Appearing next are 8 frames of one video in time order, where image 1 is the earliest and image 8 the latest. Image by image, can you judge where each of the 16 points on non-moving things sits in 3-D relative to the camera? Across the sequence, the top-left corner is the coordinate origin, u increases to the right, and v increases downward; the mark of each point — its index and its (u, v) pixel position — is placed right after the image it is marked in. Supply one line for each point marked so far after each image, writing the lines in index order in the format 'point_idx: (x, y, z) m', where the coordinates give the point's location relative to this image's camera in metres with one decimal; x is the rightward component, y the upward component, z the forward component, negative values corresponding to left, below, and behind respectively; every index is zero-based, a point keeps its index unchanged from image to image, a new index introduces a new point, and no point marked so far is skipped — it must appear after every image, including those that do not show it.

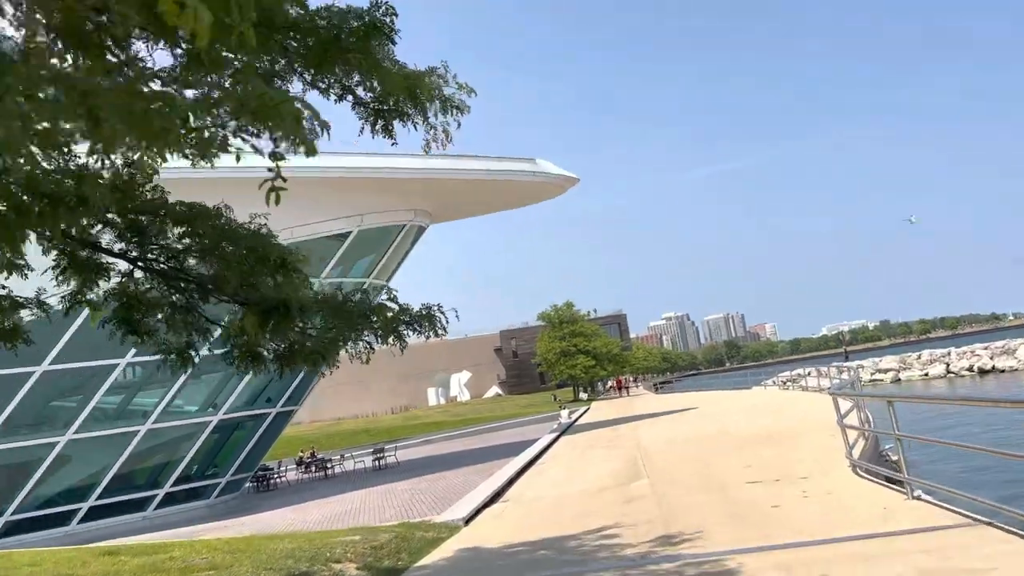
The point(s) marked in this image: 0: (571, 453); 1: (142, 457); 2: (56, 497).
0: (+1.2, -3.4, +15.5) m
1: (-9.1, -4.2, +18.6) m
2: (-10.2, -4.8, +17.6) m
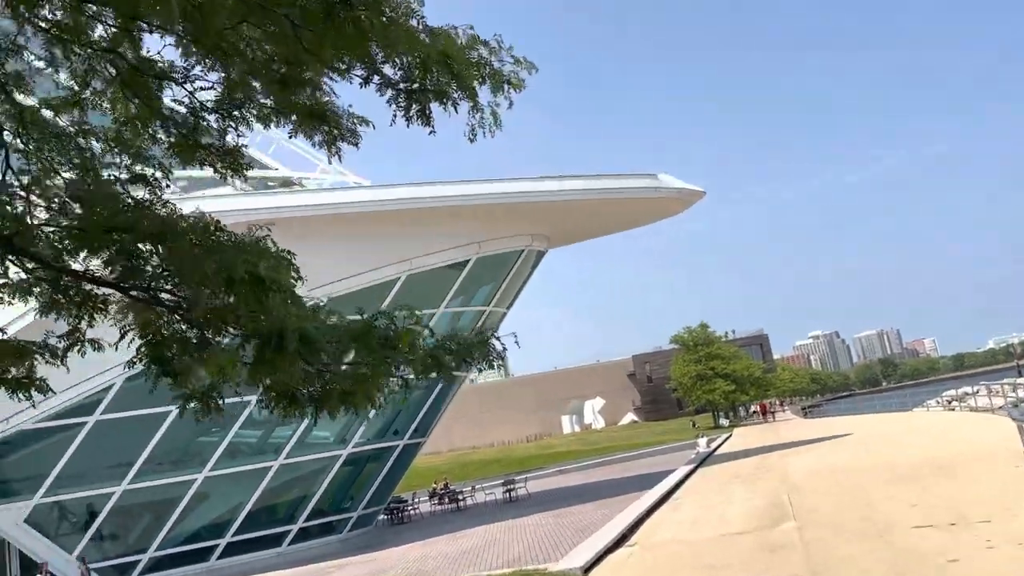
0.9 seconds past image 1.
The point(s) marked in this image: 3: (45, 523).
0: (+3.6, -3.7, +14.2) m
1: (-5.9, -5.1, +19.0) m
2: (-7.1, -5.7, +18.1) m
3: (-10.2, -5.1, +16.3) m
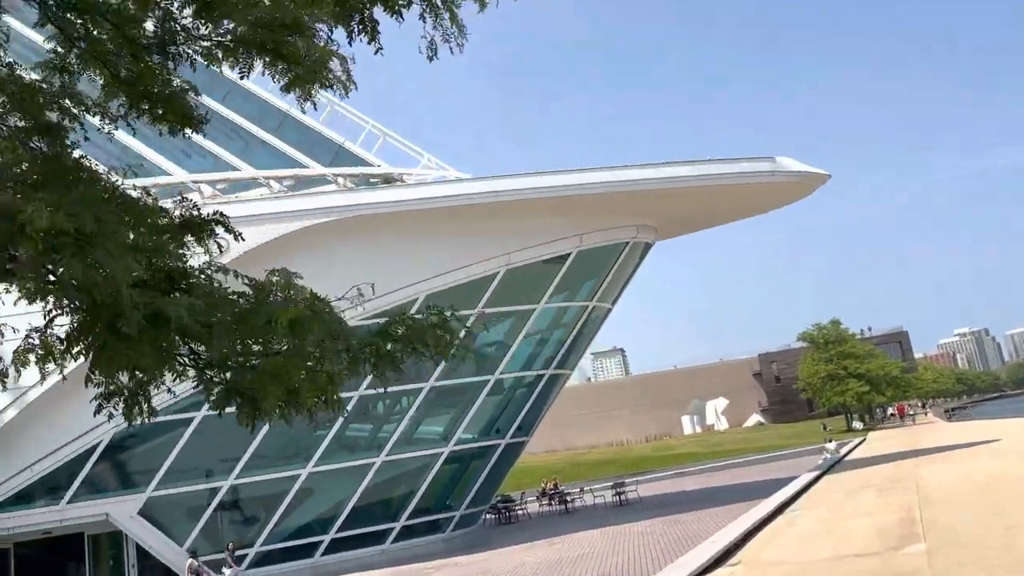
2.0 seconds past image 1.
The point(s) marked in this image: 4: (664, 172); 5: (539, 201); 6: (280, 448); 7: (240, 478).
0: (+5.3, -3.5, +12.7) m
1: (-3.3, -5.0, +18.9) m
2: (-4.6, -5.7, +18.3) m
3: (-8.0, -5.0, +17.0) m
4: (+3.9, +3.0, +19.6) m
5: (+0.6, +2.2, +19.3) m
6: (-5.6, -3.8, +17.8) m
7: (-6.4, -4.4, +17.5) m
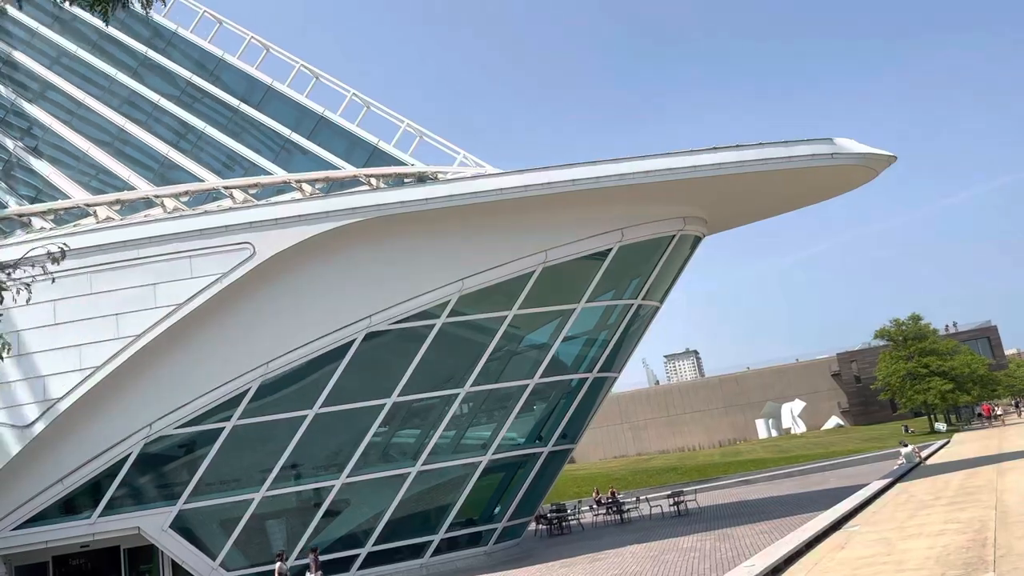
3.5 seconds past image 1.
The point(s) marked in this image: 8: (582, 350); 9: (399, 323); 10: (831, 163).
0: (+5.7, -3.3, +11.3) m
1: (-2.3, -5.1, +18.2) m
2: (-3.6, -5.8, +17.7) m
3: (-7.1, -5.2, +16.7) m
4: (+4.7, +3.1, +18.4) m
5: (+1.5, +2.3, +18.3) m
6: (-4.7, -3.9, +17.3) m
7: (-5.5, -4.6, +17.0) m
8: (+1.8, -1.6, +19.8) m
9: (-2.8, -0.8, +17.8) m
10: (+7.9, +3.1, +18.8) m
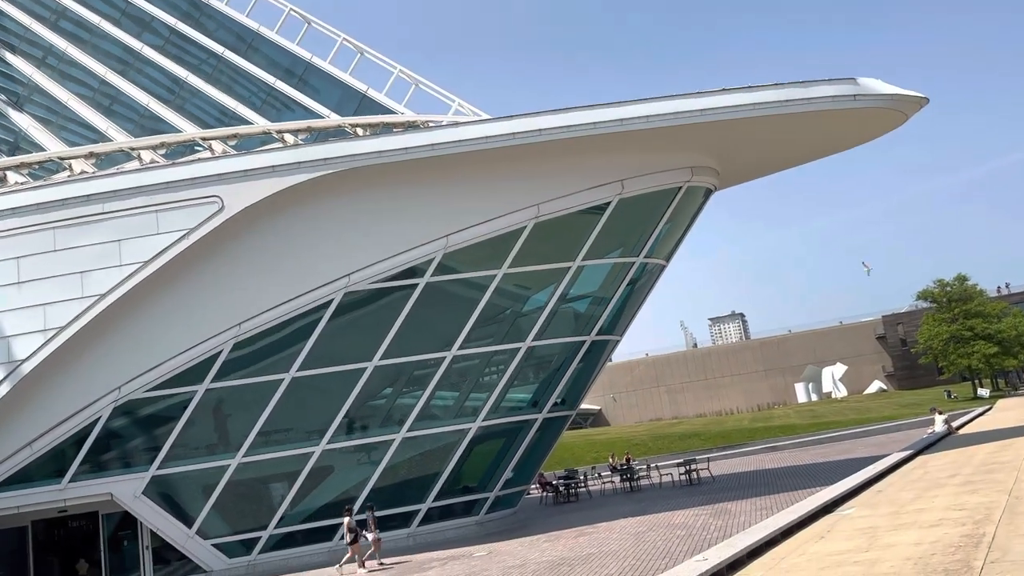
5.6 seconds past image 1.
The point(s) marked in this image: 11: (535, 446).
0: (+5.1, -2.7, +10.0) m
1: (-2.5, -4.1, +17.4) m
2: (-3.9, -4.9, +17.0) m
3: (-7.4, -4.4, +16.2) m
4: (+4.5, +4.1, +16.8) m
5: (+1.3, +3.3, +16.9) m
6: (-4.9, -3.0, +16.6) m
7: (-5.7, -3.6, +16.4) m
8: (+1.7, -0.5, +18.6) m
9: (-3.0, +0.1, +16.8) m
10: (+7.7, +4.1, +17.0) m
11: (+0.6, -4.0, +19.3) m
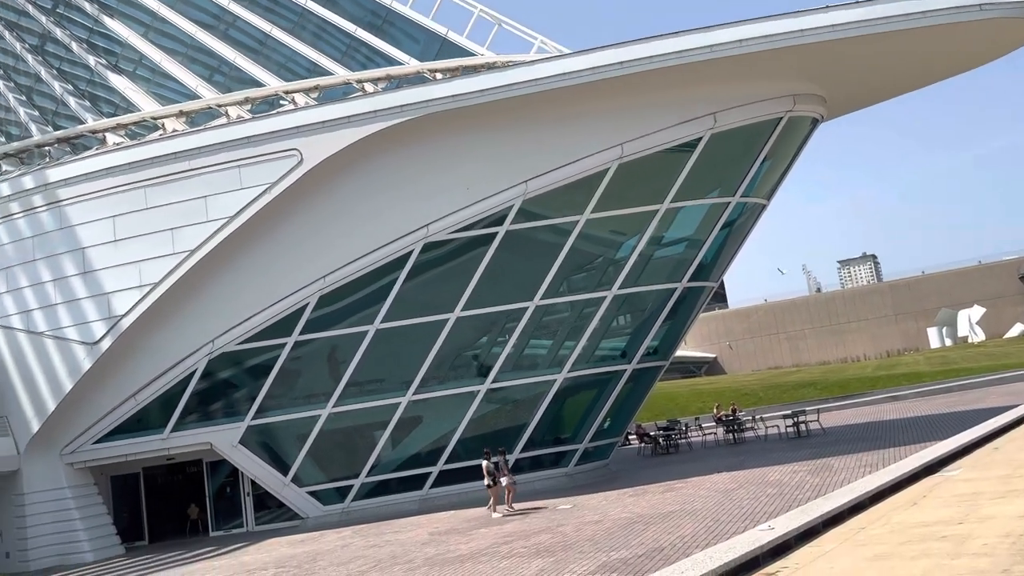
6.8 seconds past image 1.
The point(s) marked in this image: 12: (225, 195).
0: (+5.9, -1.9, +8.7) m
1: (-0.5, -3.0, +17.3) m
2: (-1.9, -3.8, +17.1) m
3: (-5.5, -3.4, +16.8) m
4: (+6.1, +5.3, +15.1) m
5: (+2.9, +4.4, +15.7) m
6: (-3.0, -1.9, +16.7) m
7: (-3.8, -2.6, +16.7) m
8: (+3.7, +0.8, +17.5) m
9: (-1.2, +1.2, +16.5) m
10: (+9.3, +5.4, +14.8) m
11: (+2.8, -2.7, +18.6) m
12: (-6.0, +2.0, +15.9) m
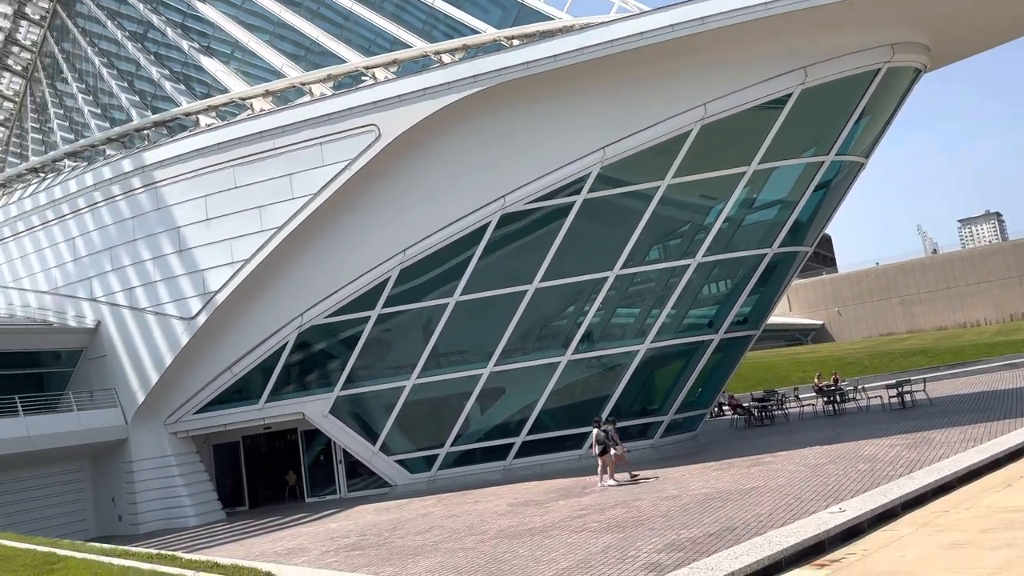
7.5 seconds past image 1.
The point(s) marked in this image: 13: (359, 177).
0: (+6.6, -1.4, +7.8) m
1: (+1.4, -2.3, +17.1) m
2: (0.0, -3.1, +17.2) m
3: (-3.6, -2.8, +17.3) m
4: (+7.5, +6.0, +13.8) m
5: (+4.4, +5.1, +14.9) m
6: (-1.2, -1.3, +16.9) m
7: (-2.0, -2.0, +17.0) m
8: (+5.5, +1.5, +16.7) m
9: (+0.5, +1.9, +16.3) m
10: (+10.6, +6.2, +13.1) m
11: (+4.9, -1.9, +18.0) m
12: (-4.4, +2.5, +16.2) m
13: (-3.3, +2.4, +16.2) m
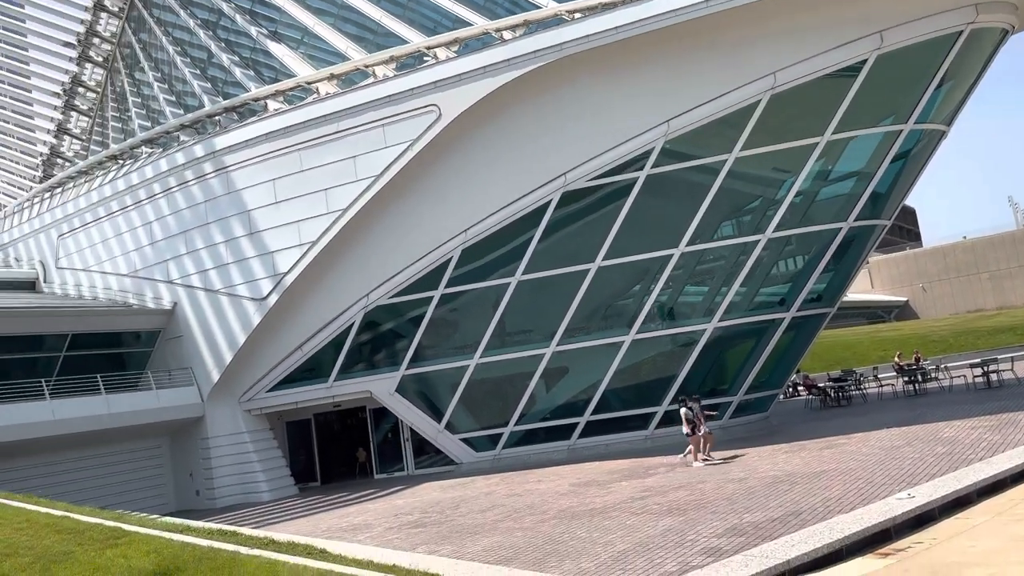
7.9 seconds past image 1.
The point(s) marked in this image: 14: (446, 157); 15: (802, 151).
0: (+7.2, -1.2, +7.1) m
1: (+2.8, -1.8, +16.9) m
2: (+1.5, -2.6, +17.1) m
3: (-2.1, -2.3, +17.5) m
4: (+8.5, +6.5, +12.7) m
5: (+5.6, +5.5, +14.2) m
6: (+0.2, -0.8, +16.8) m
7: (-0.6, -1.6, +17.0) m
8: (+6.8, +2.0, +16.0) m
9: (+1.8, +2.3, +16.0) m
10: (+11.5, +6.6, +11.8) m
11: (+6.4, -1.4, +17.4) m
12: (-3.0, +2.9, +16.4) m
13: (-2.0, +2.8, +16.2) m
14: (-1.4, +2.8, +16.4) m
15: (+6.0, +2.8, +15.6) m
